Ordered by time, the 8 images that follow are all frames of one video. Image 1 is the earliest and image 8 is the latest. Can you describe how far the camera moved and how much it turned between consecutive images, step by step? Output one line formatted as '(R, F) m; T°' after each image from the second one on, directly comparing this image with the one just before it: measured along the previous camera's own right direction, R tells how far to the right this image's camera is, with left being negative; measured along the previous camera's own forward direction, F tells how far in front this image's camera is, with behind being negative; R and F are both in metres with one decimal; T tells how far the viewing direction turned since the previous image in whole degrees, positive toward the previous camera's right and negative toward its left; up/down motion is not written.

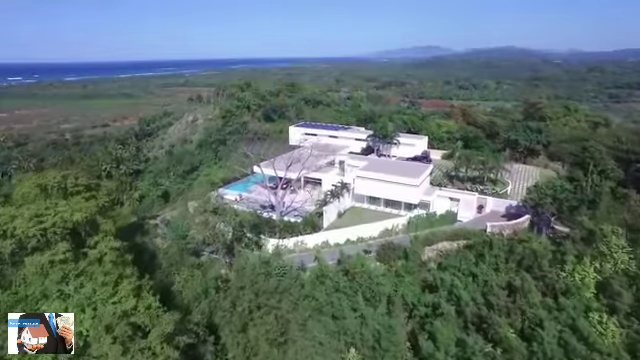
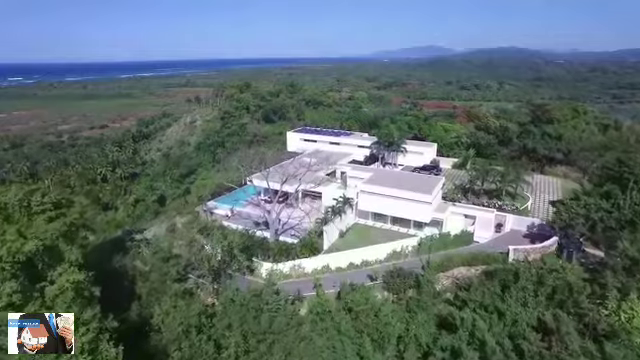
(0.0, +1.6) m; 0°
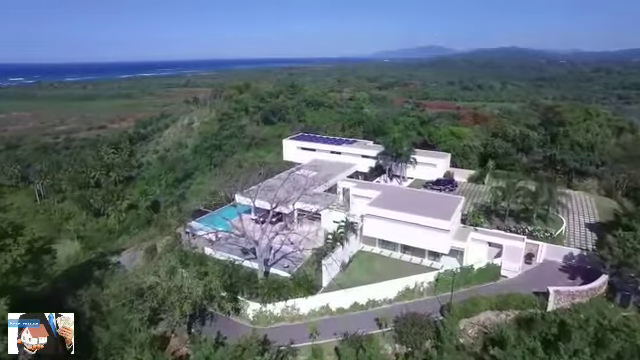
(+0.1, +2.1) m; 0°
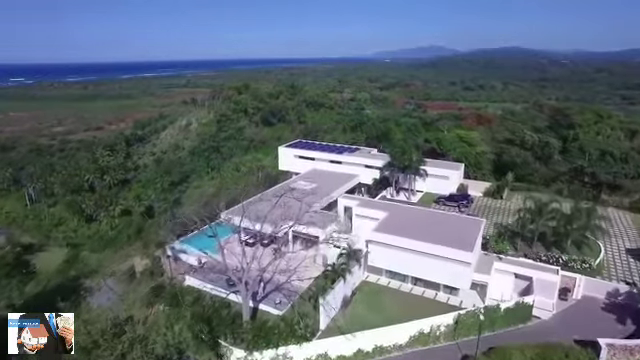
(+0.1, +1.7) m; 0°
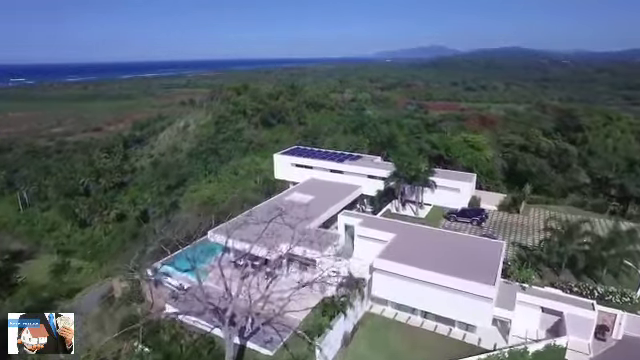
(0.0, +1.3) m; 0°
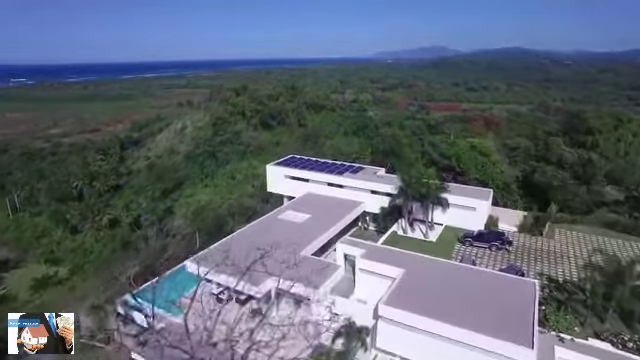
(+0.1, +1.6) m; 0°
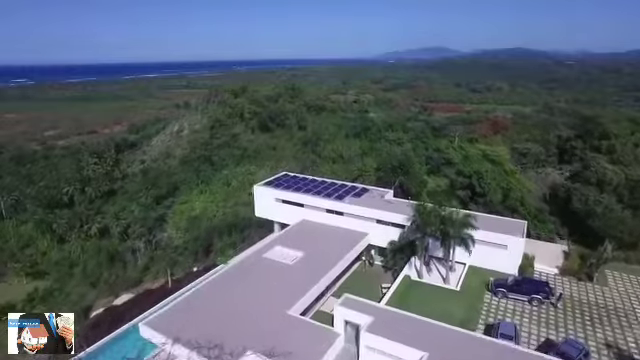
(+0.1, +2.3) m; 0°
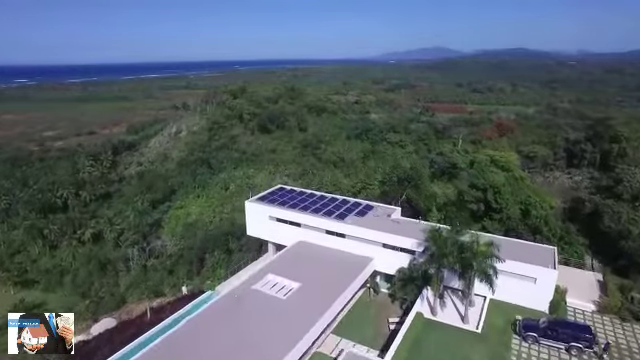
(0.0, +1.3) m; 0°
